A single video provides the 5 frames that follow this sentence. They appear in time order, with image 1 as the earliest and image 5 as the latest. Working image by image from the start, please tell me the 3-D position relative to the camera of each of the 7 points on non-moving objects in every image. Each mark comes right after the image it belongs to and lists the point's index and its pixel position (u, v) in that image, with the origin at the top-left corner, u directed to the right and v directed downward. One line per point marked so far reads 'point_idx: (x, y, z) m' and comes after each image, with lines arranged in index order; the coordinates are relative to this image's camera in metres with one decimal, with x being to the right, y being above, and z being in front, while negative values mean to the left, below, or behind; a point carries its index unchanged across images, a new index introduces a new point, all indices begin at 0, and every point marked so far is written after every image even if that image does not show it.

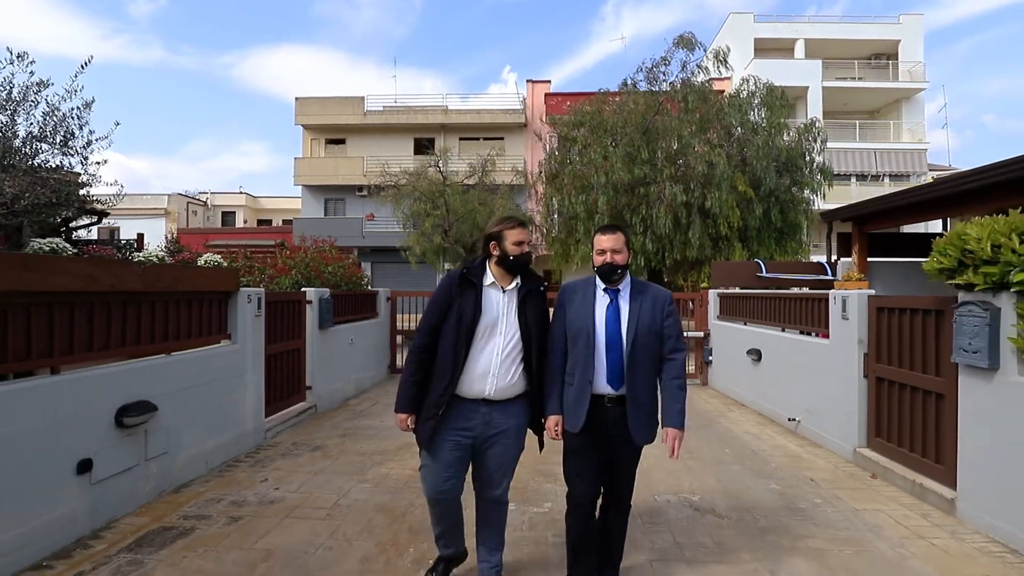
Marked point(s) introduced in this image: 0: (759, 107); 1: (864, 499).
0: (+7.9, +5.8, +16.5) m
1: (+3.1, -1.9, +4.6) m
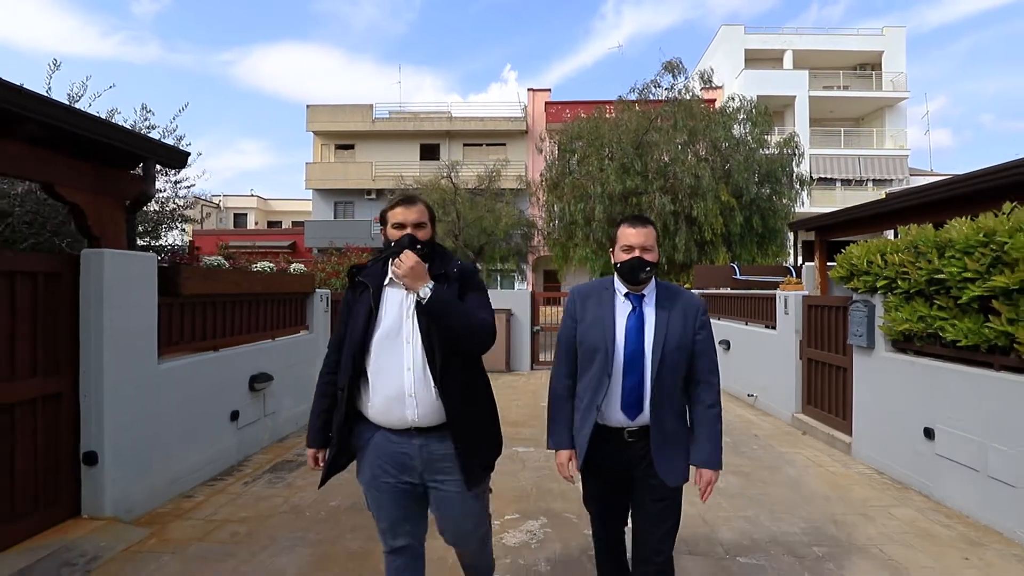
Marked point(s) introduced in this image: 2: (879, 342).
0: (+8.1, +5.8, +18.1) m
1: (+3.3, -1.9, +6.3) m
2: (+3.8, -0.6, +5.4) m
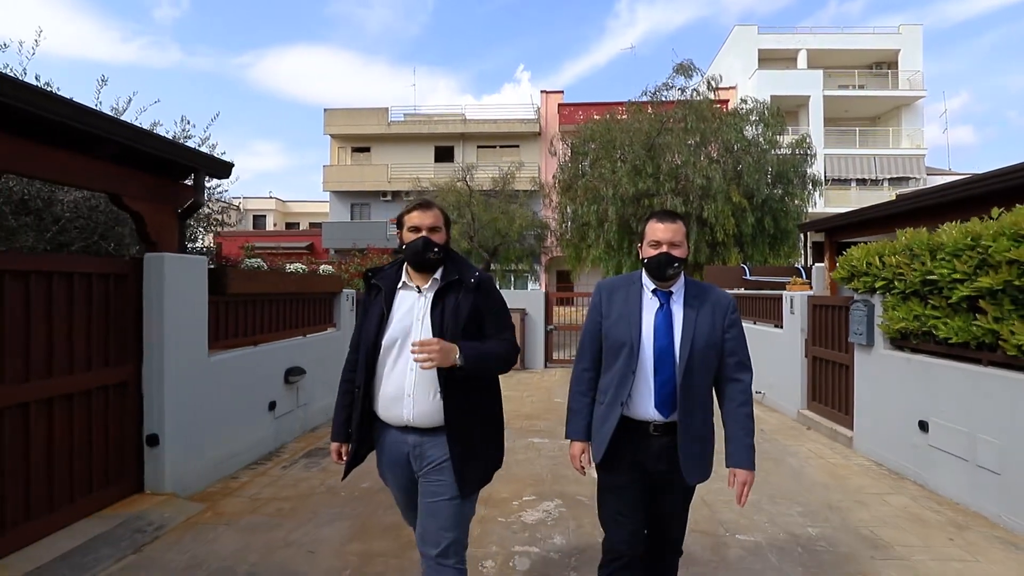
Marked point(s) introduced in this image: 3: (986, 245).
0: (+8.6, +5.8, +18.3) m
1: (+3.5, -1.9, +6.5) m
2: (+4.0, -0.6, +5.7) m
3: (+3.7, +0.3, +4.1) m
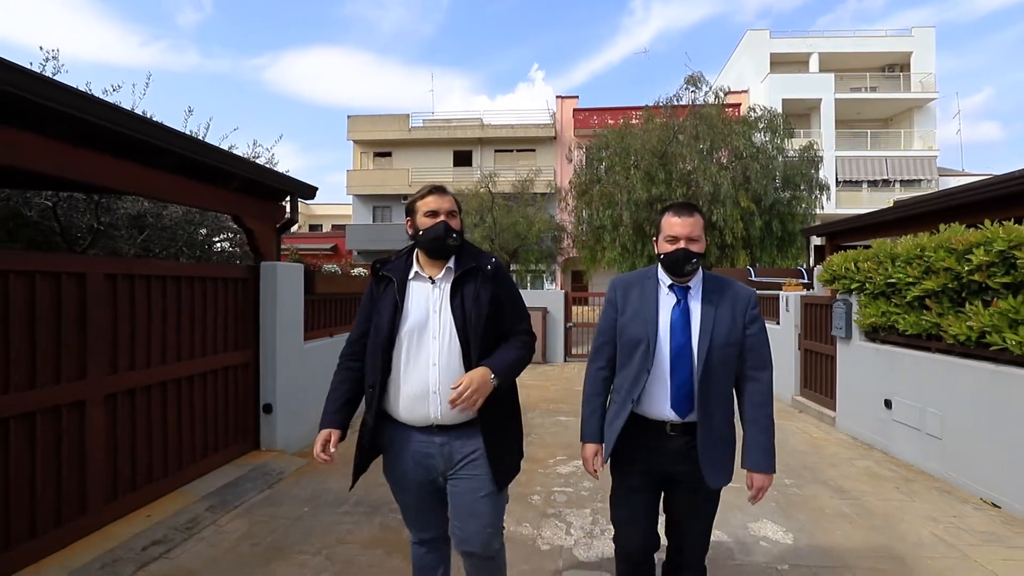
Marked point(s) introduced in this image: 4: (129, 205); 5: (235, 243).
0: (+9.3, +5.8, +19.2) m
1: (+4.0, -1.9, +7.6) m
2: (+4.4, -0.6, +6.7) m
3: (+4.1, +0.3, +5.1) m
4: (-5.6, +1.2, +7.6) m
5: (-4.9, +0.8, +9.2) m
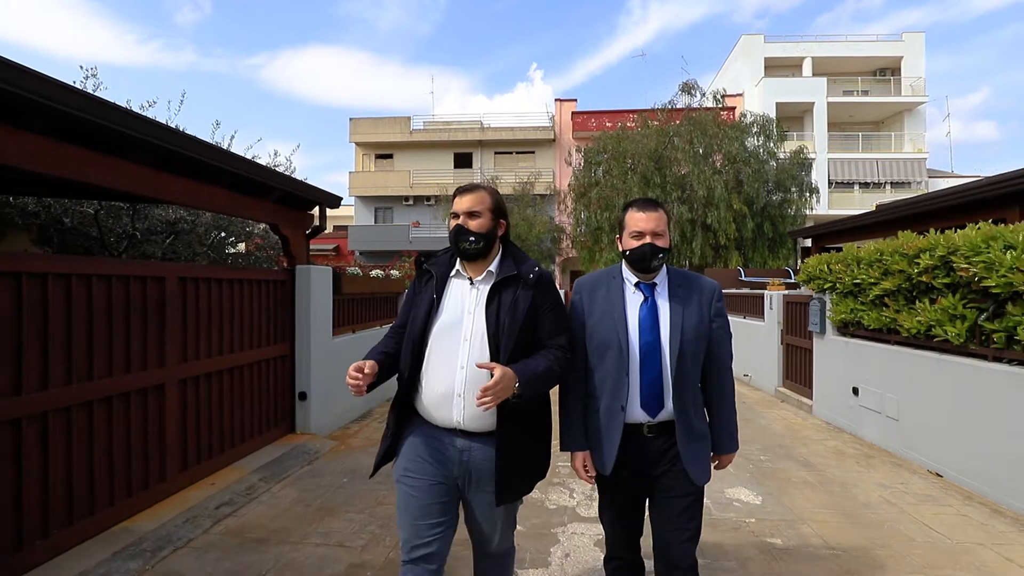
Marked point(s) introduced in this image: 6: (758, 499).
0: (+9.3, +5.8, +19.9) m
1: (+4.1, -1.9, +8.3) m
2: (+4.5, -0.6, +7.4) m
3: (+4.2, +0.3, +5.8) m
4: (-5.6, +1.2, +8.3) m
5: (-4.8, +0.8, +9.8) m
6: (+2.2, -1.9, +4.6) m
